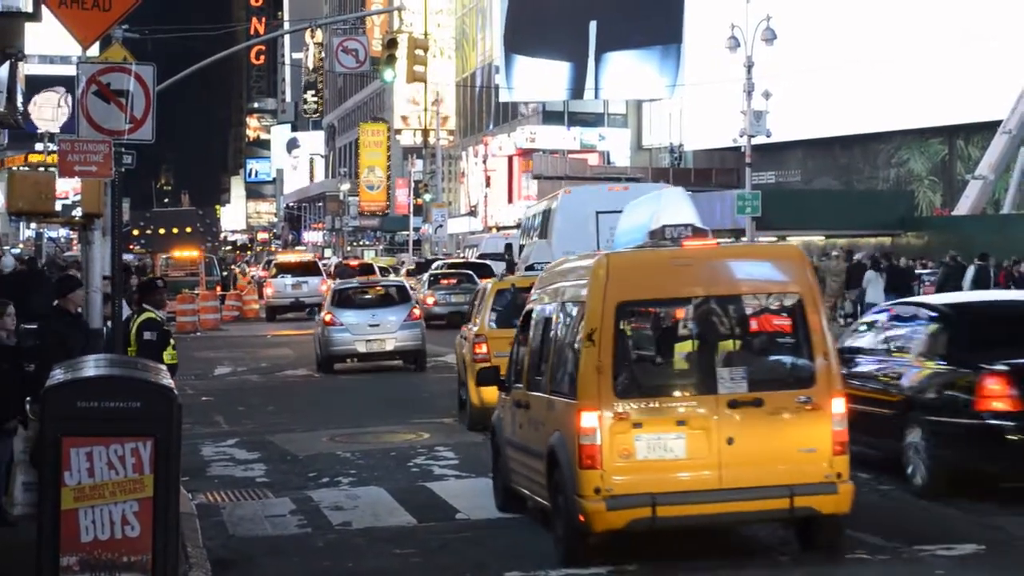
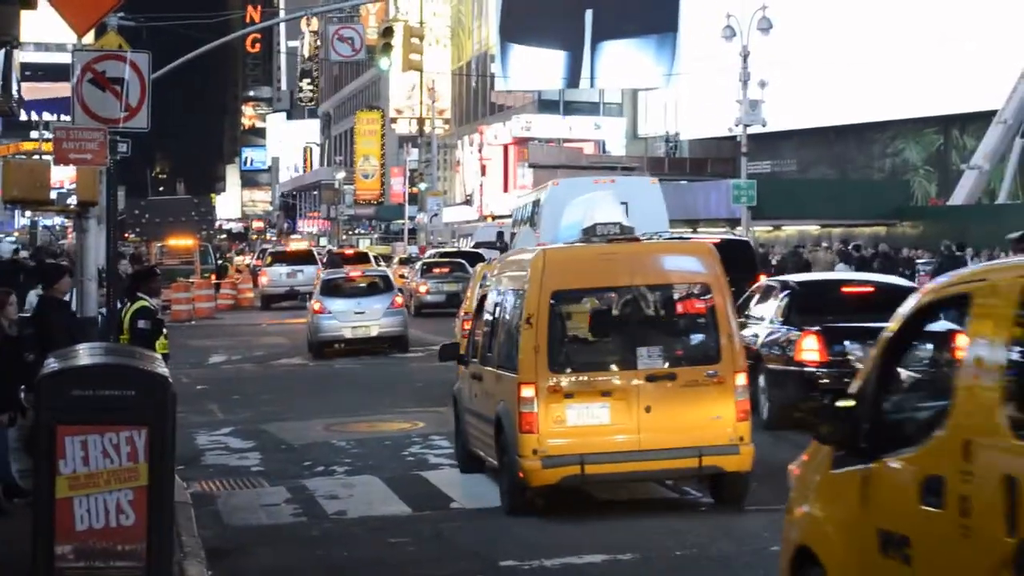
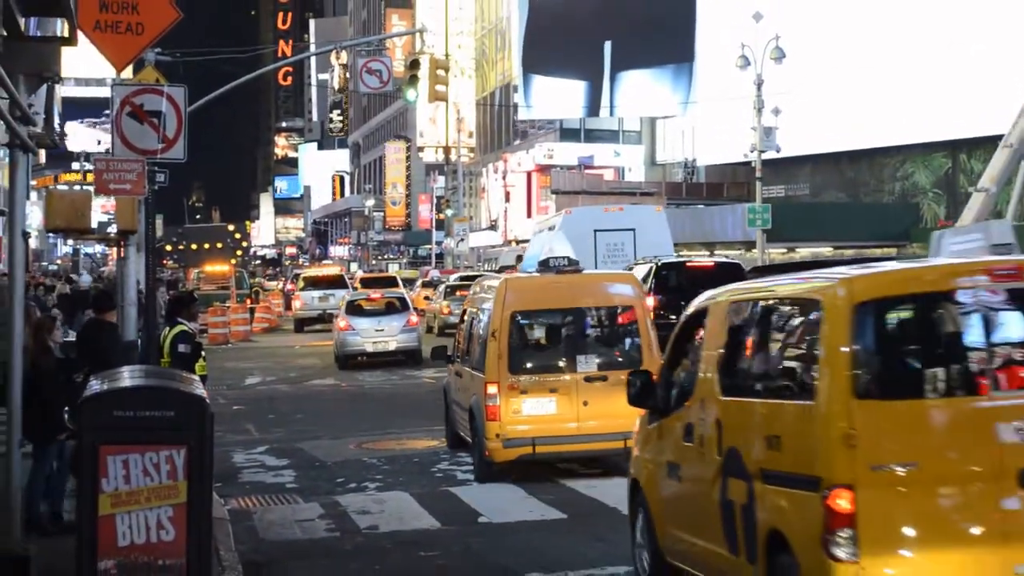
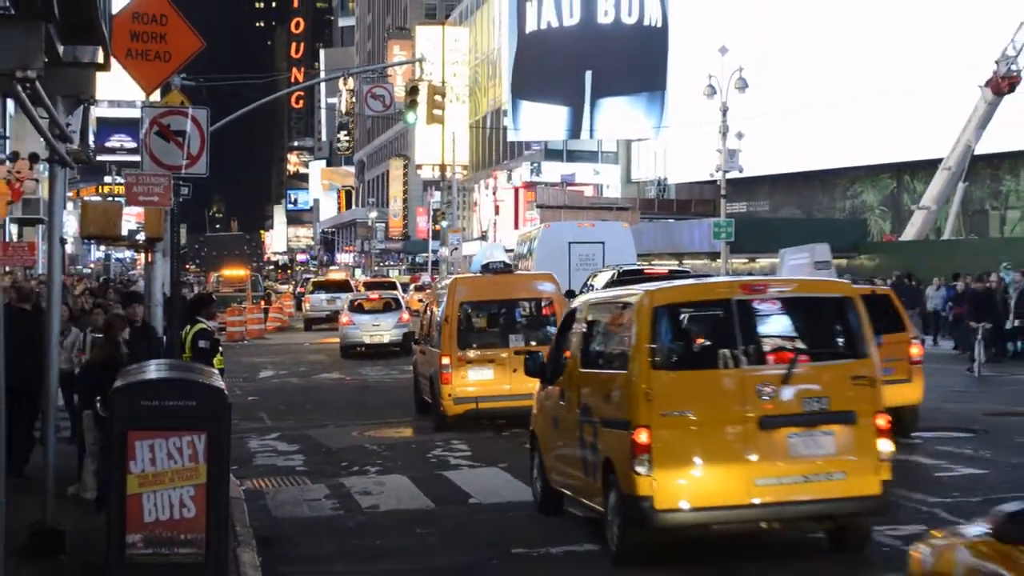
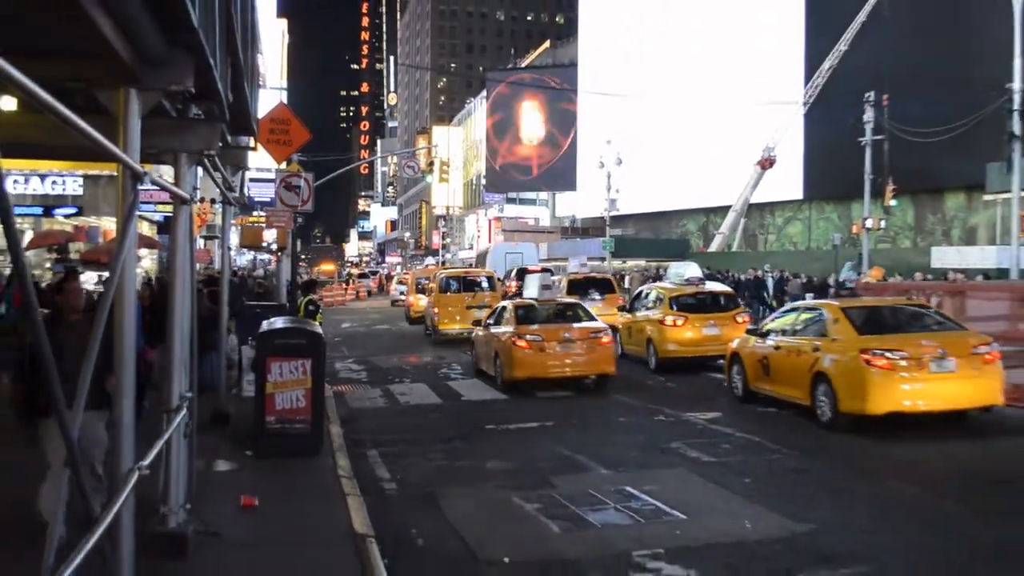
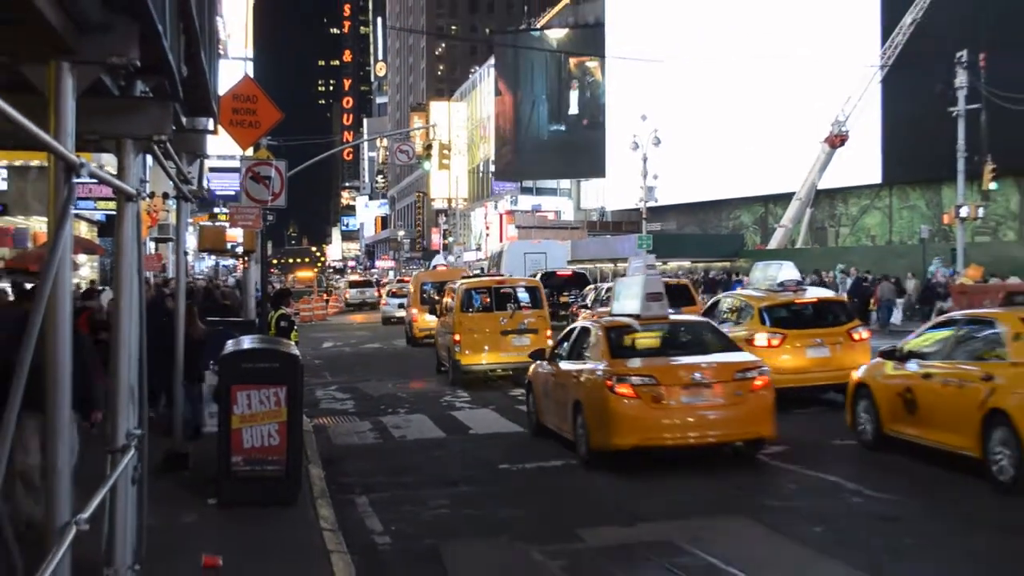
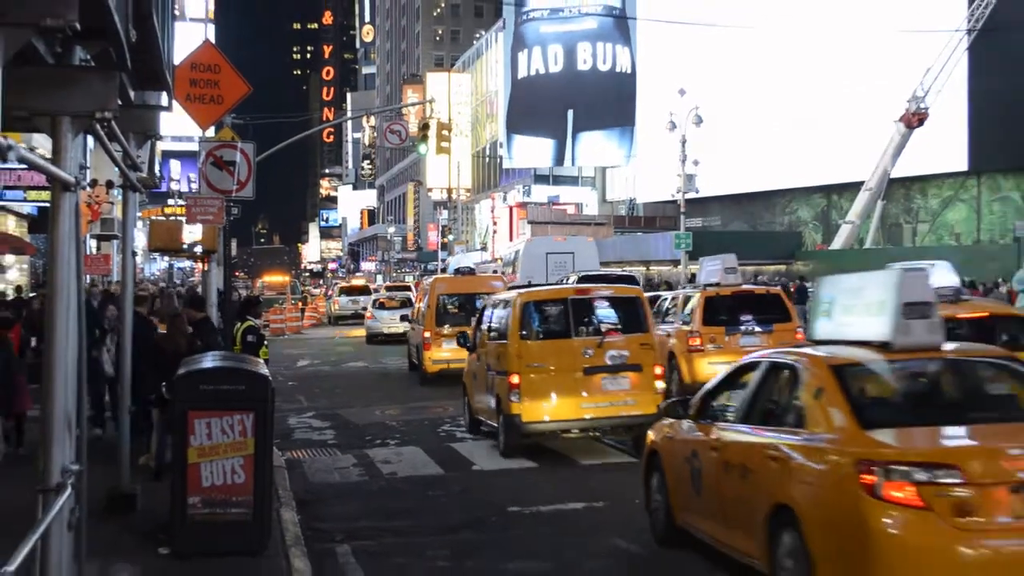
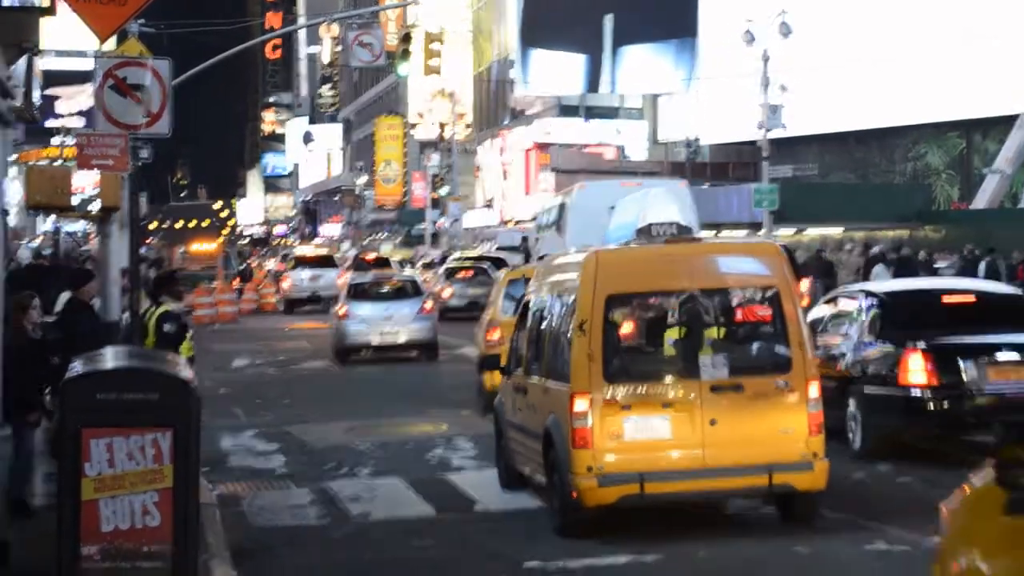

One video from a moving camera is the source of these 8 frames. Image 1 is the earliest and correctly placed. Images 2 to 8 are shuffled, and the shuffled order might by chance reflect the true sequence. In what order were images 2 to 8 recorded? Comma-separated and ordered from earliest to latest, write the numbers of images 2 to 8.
8, 2, 3, 4, 7, 6, 5
